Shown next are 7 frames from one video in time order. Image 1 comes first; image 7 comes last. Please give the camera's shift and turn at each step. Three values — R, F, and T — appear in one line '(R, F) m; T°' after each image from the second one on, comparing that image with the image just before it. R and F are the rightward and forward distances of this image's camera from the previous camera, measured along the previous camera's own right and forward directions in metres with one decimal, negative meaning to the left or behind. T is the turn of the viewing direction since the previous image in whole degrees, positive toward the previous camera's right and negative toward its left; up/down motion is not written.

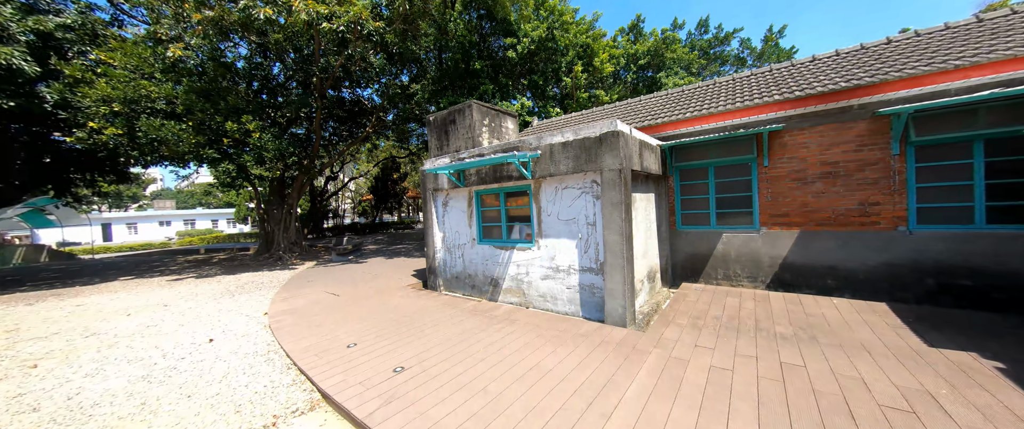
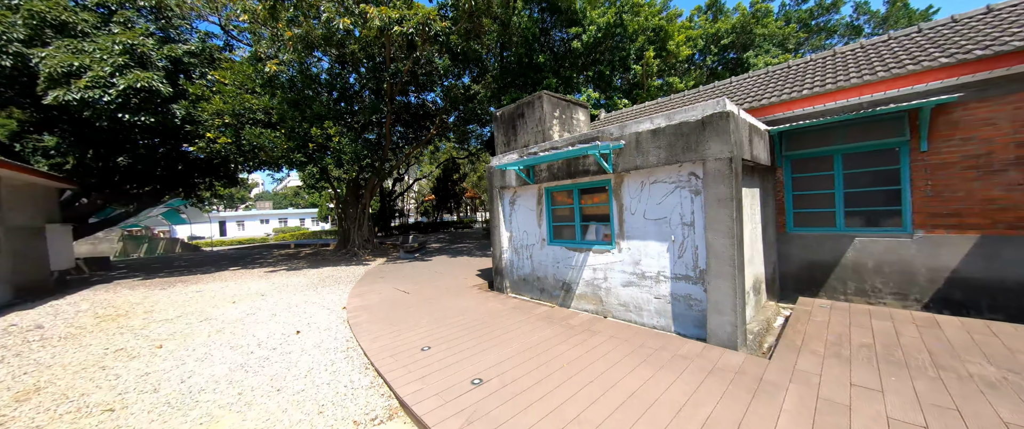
(-0.4, +0.4) m; -10°
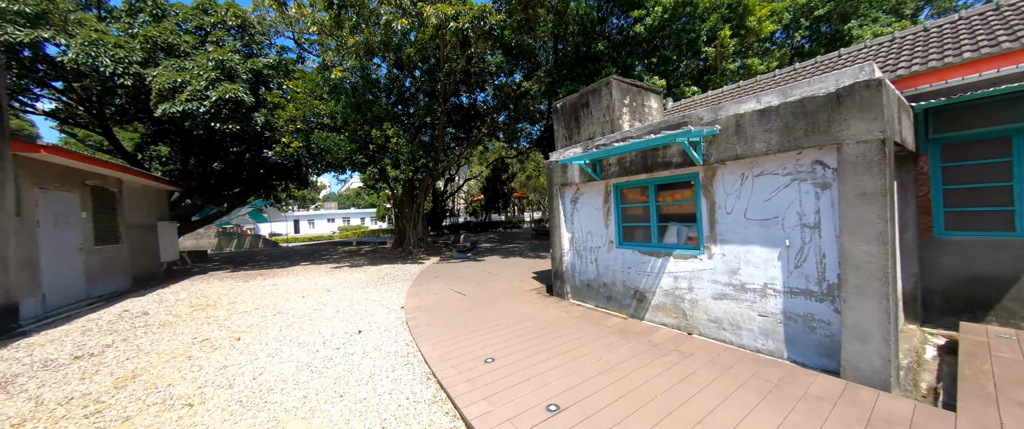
(-0.3, +0.4) m; -8°
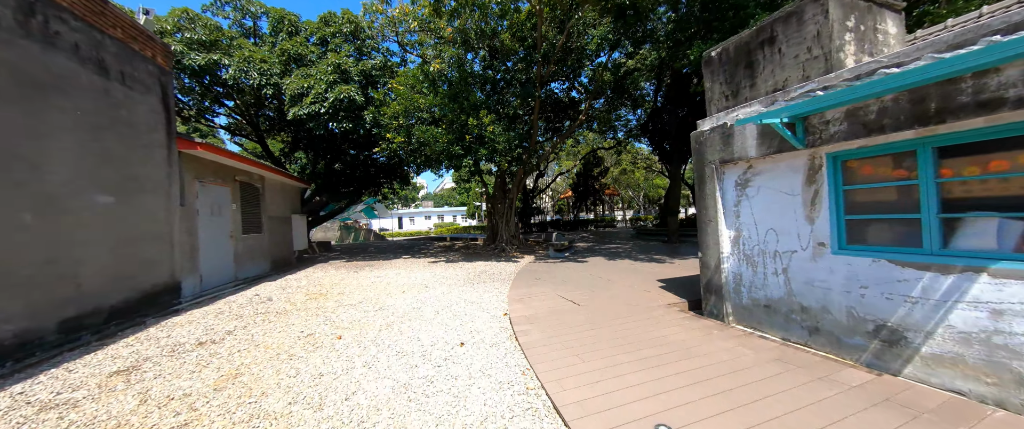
(-0.6, +1.0) m; -15°
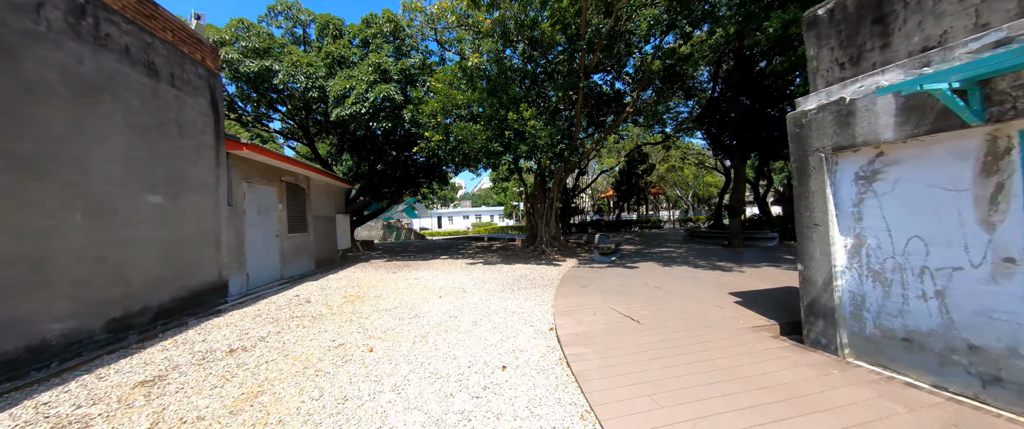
(-0.1, +0.5) m; -7°
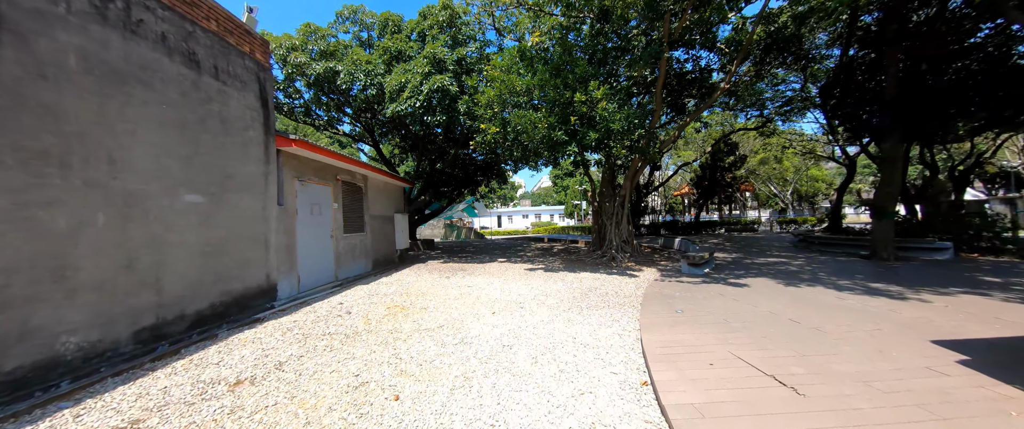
(-0.1, +1.0) m; -11°
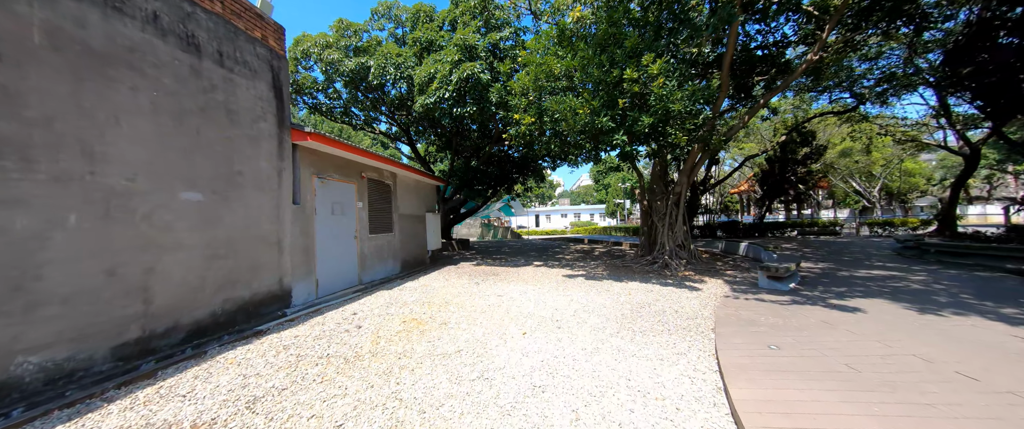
(0.0, +0.8) m; -7°
